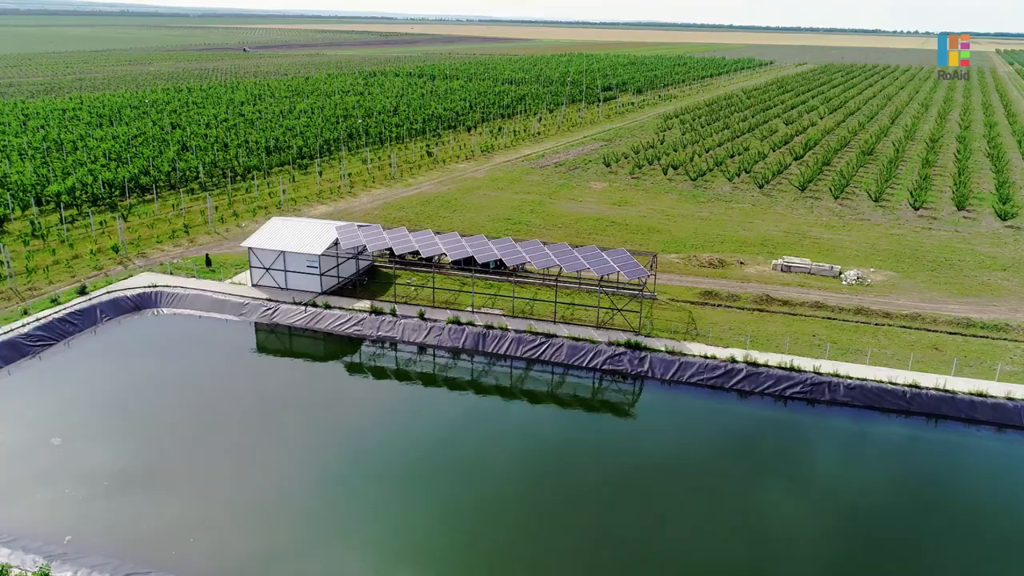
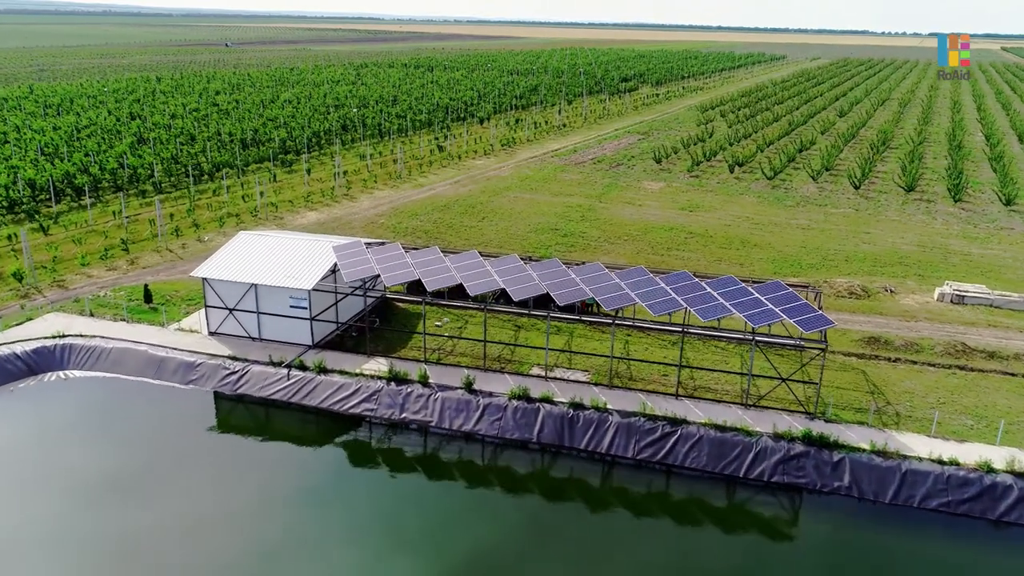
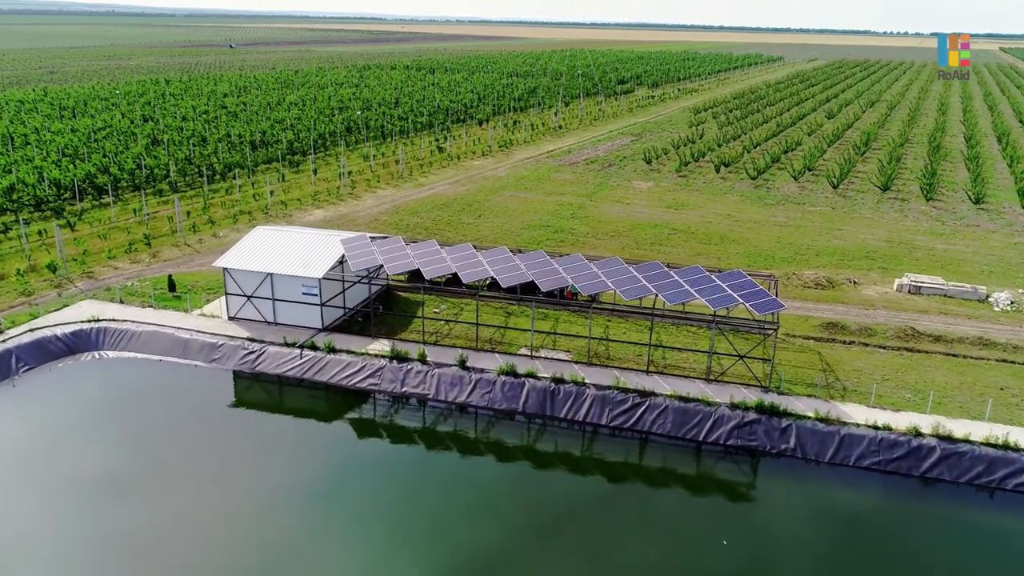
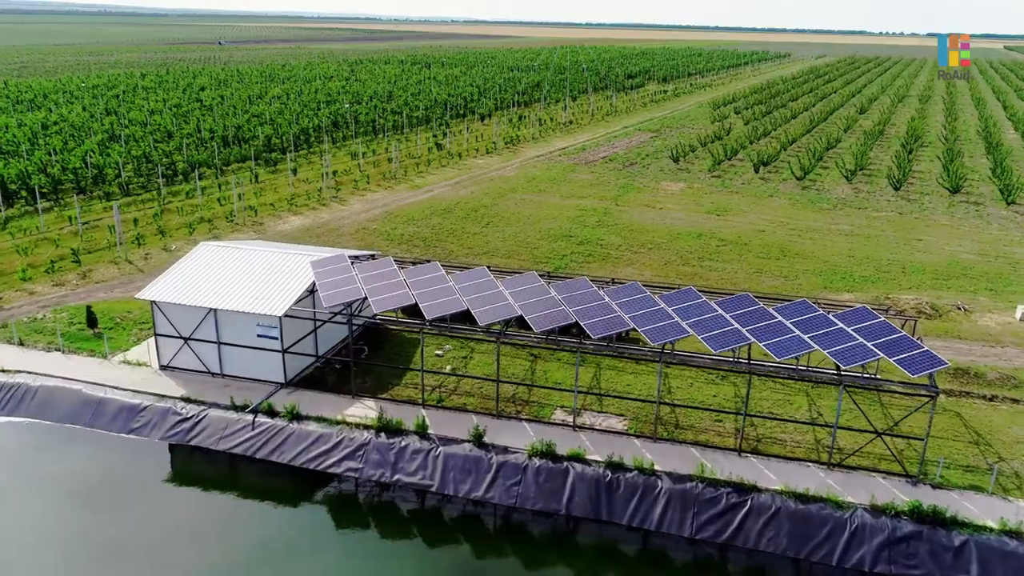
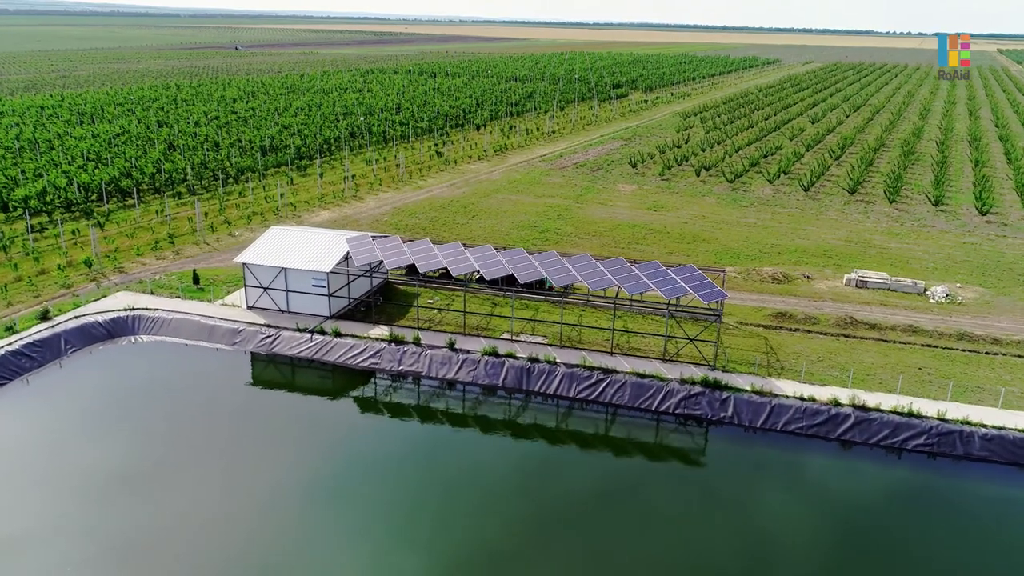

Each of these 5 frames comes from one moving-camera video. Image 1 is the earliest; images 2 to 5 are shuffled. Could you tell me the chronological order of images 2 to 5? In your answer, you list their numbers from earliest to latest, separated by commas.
5, 3, 2, 4
